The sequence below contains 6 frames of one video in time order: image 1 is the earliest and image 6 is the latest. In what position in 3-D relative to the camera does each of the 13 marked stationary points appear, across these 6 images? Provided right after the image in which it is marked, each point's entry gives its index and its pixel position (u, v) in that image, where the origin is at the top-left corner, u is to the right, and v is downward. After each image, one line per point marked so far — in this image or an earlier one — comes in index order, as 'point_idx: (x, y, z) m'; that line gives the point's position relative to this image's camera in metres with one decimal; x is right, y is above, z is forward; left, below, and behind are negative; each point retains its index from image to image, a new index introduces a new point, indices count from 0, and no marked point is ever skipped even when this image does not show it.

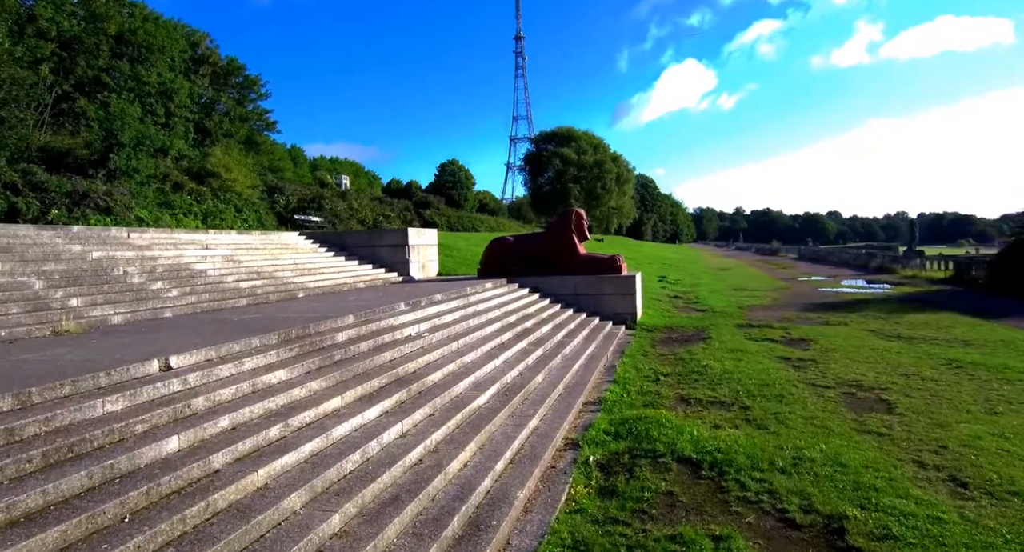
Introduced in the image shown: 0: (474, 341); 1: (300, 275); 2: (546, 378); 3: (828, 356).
0: (-0.5, -0.9, +8.1) m
1: (-4.1, 0.0, +11.4) m
2: (+0.4, -1.3, +7.5) m
3: (+4.7, -1.2, +8.7) m
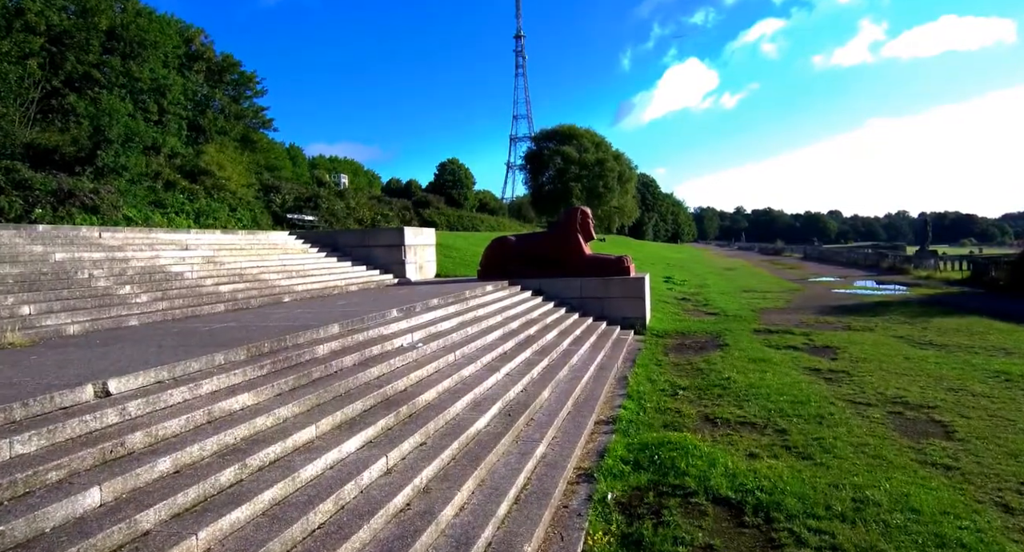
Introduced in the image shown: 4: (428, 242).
0: (-0.5, -0.9, +7.3) m
1: (-4.1, 0.0, +10.6) m
2: (+0.5, -1.4, +6.7) m
3: (+4.7, -1.2, +7.9) m
4: (-2.2, +0.9, +15.1) m
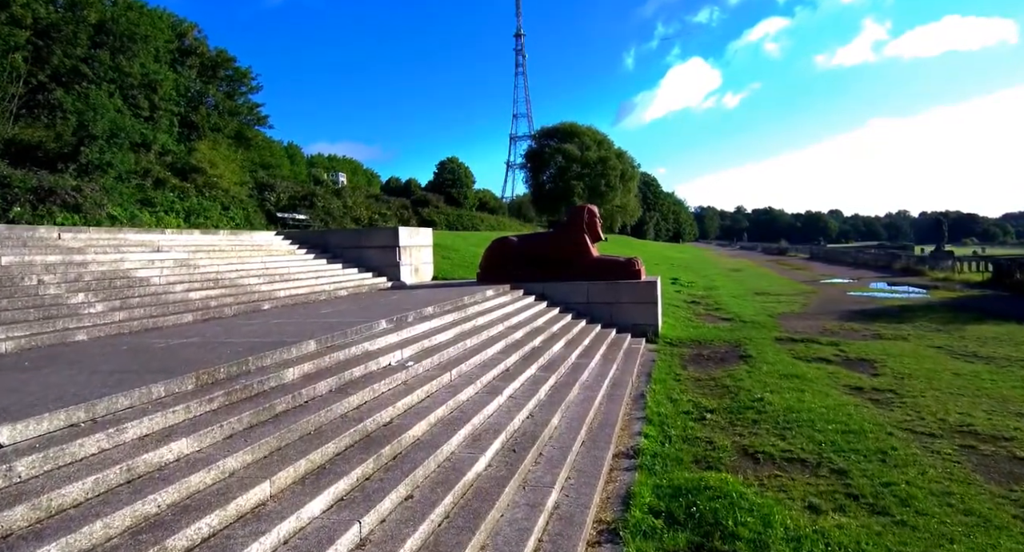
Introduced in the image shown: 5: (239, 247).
0: (-0.4, -1.0, +6.4) m
1: (-4.0, -0.1, +9.7) m
2: (+0.5, -1.4, +5.9) m
3: (+4.8, -1.3, +7.0) m
4: (-2.1, +0.8, +14.2) m
5: (-5.4, +0.6, +11.5) m
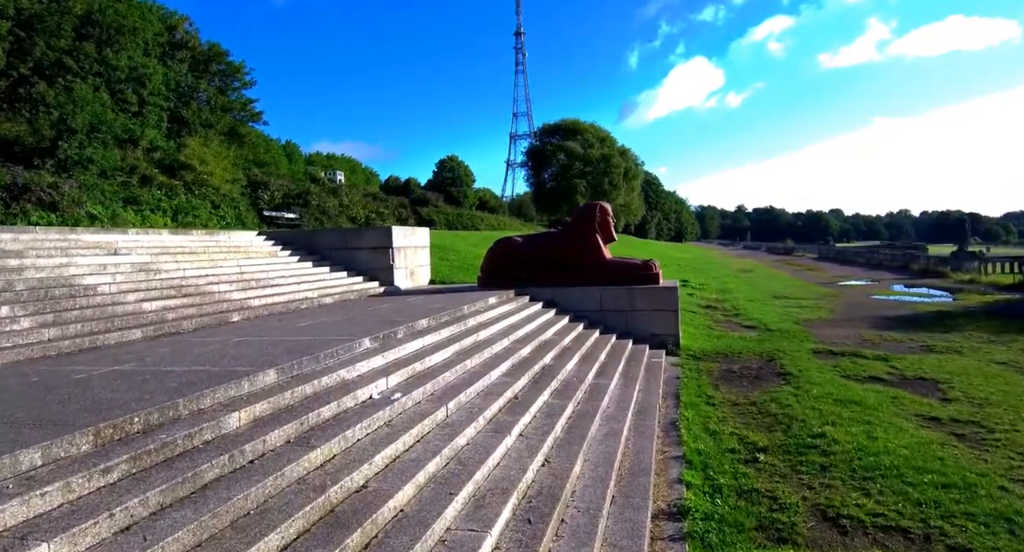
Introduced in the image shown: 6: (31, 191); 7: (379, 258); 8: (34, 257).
0: (-0.4, -1.1, +5.3) m
1: (-4.0, -0.2, +8.6) m
2: (+0.6, -1.5, +4.7) m
3: (+4.9, -1.4, +5.9) m
4: (-2.0, +0.7, +13.1) m
5: (-5.3, +0.5, +10.4) m
6: (-15.3, +2.7, +18.7) m
7: (-2.7, +0.4, +11.8) m
8: (-5.9, +0.2, +7.2) m
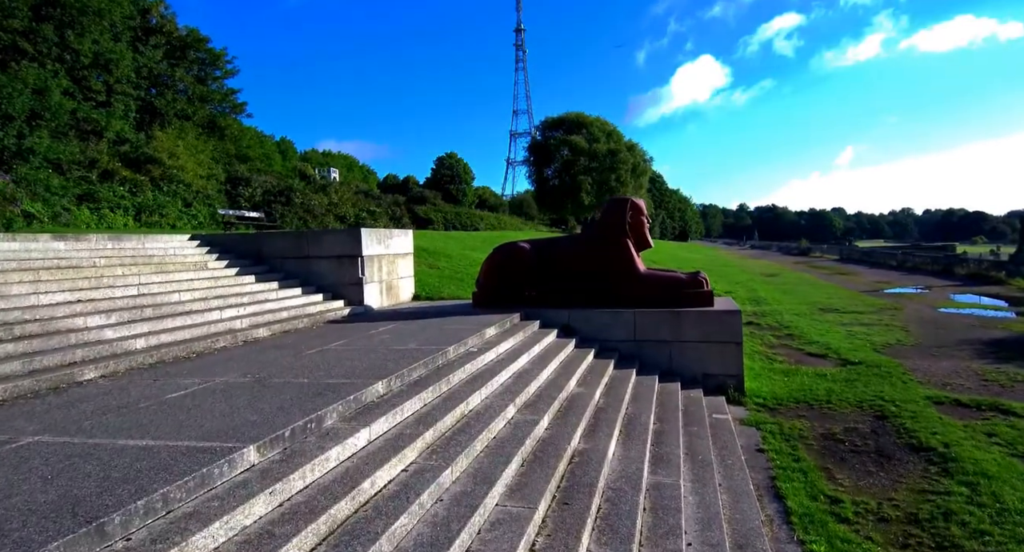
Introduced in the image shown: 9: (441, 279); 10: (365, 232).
0: (-0.3, -1.4, +2.6) m
1: (-3.9, -0.5, +5.9) m
2: (+0.7, -1.8, +2.0) m
3: (+4.9, -1.7, +3.2) m
4: (-2.0, +0.5, +10.4) m
5: (-5.2, +0.2, +7.7) m
6: (-15.3, +2.4, +16.0) m
7: (-2.6, +0.1, +9.1) m
8: (-5.8, 0.0, +4.5) m
9: (-1.5, -0.1, +12.3) m
10: (-2.3, +0.7, +9.1) m
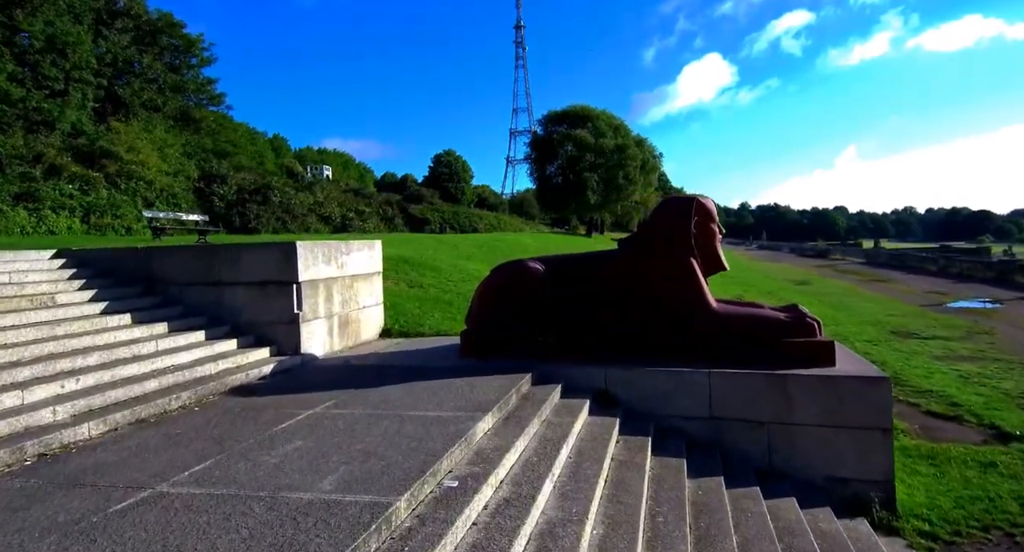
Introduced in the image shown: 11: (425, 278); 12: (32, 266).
0: (-0.2, -1.8, -0.3) m
1: (-3.8, -0.8, +3.1) m
2: (+0.8, -2.2, -0.8) m
3: (+5.0, -2.1, +0.3) m
4: (-1.9, +0.1, +7.6) m
5: (-5.1, -0.1, +4.8) m
6: (-15.2, +2.1, +13.1) m
7: (-2.5, -0.3, +6.3) m
8: (-5.7, -0.4, +1.7) m
9: (-1.4, -0.4, +9.4) m
10: (-2.2, +0.3, +6.3) m
11: (-1.6, 0.0, +10.9) m
12: (-4.9, +0.1, +6.0) m
